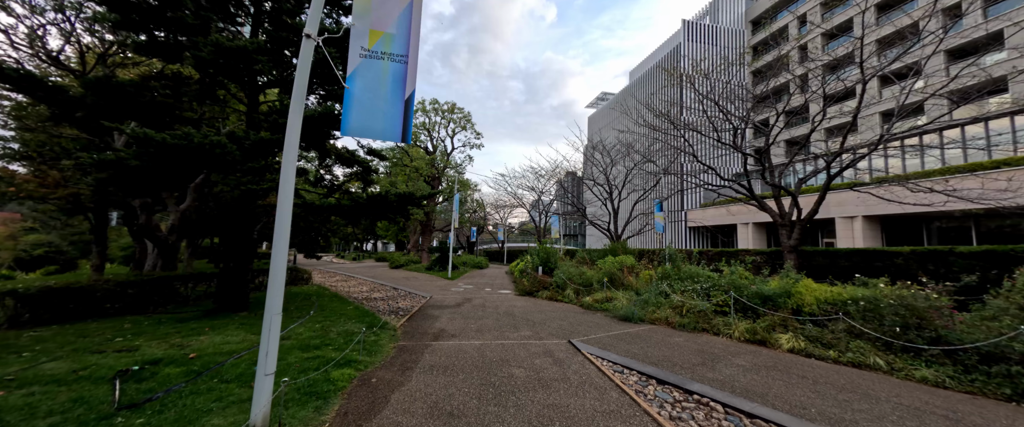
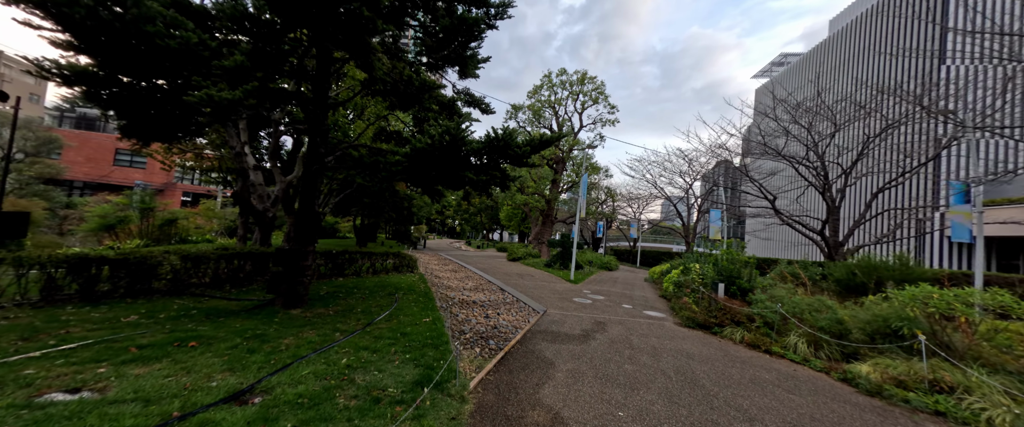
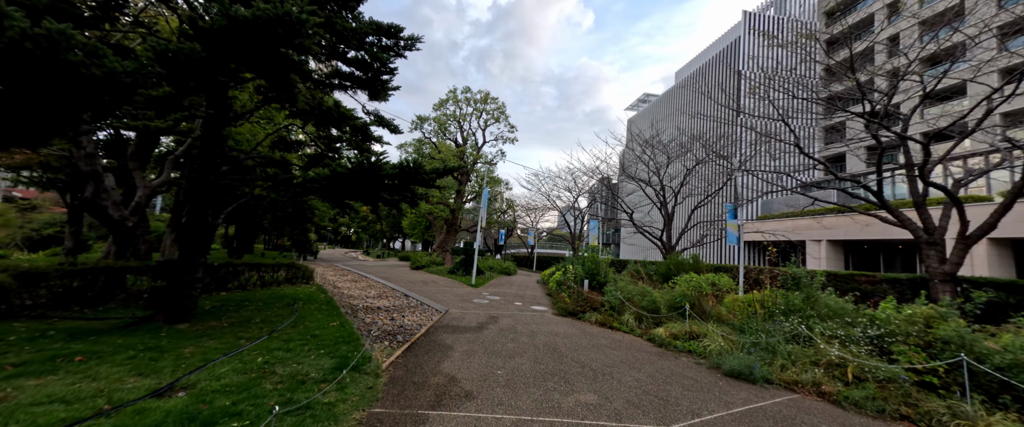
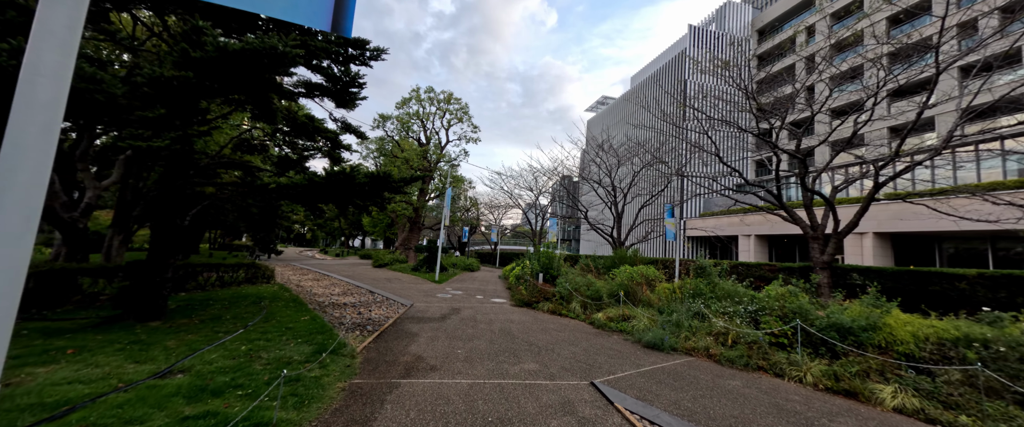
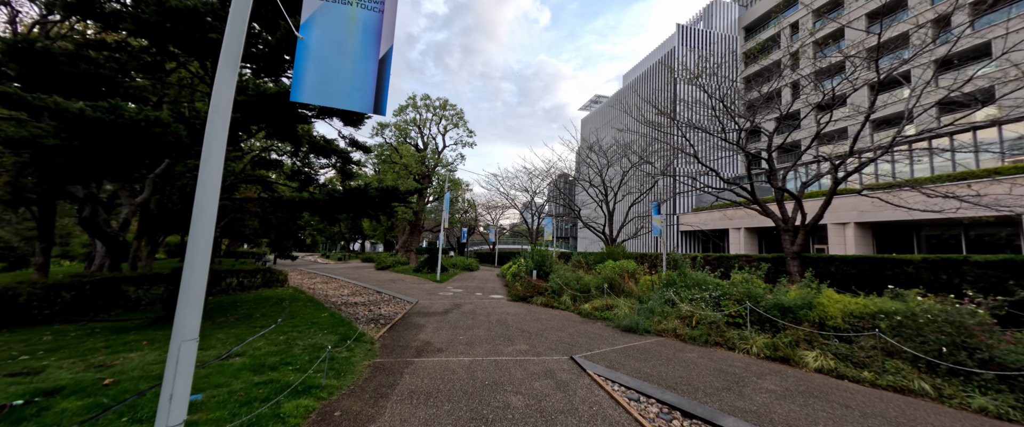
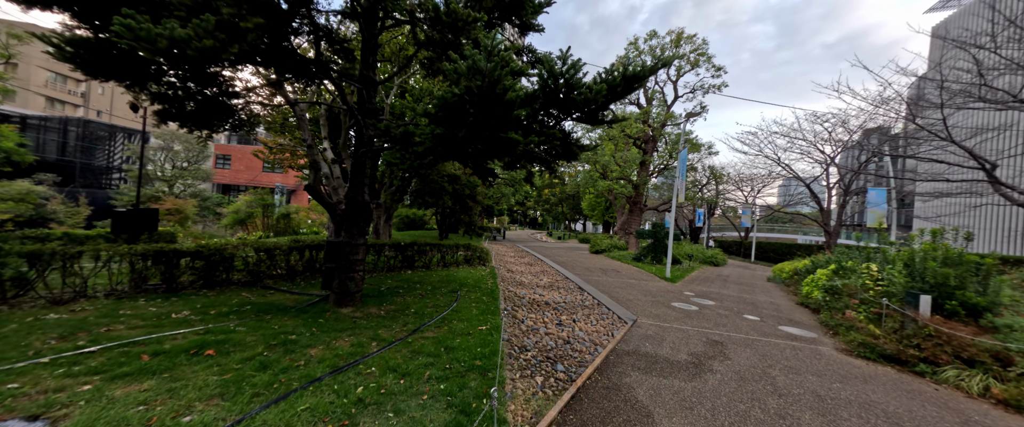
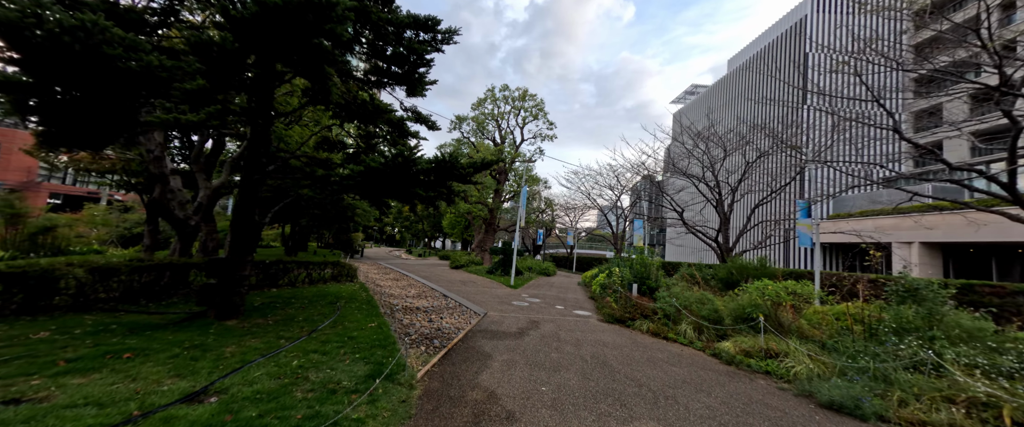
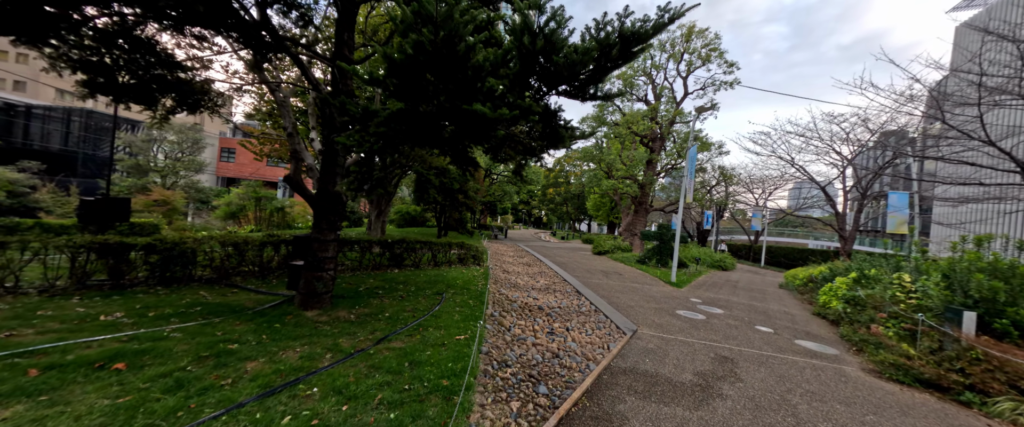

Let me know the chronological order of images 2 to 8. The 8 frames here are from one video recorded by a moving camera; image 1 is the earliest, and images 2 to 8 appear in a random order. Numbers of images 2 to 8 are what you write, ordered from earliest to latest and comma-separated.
5, 4, 3, 7, 2, 6, 8
